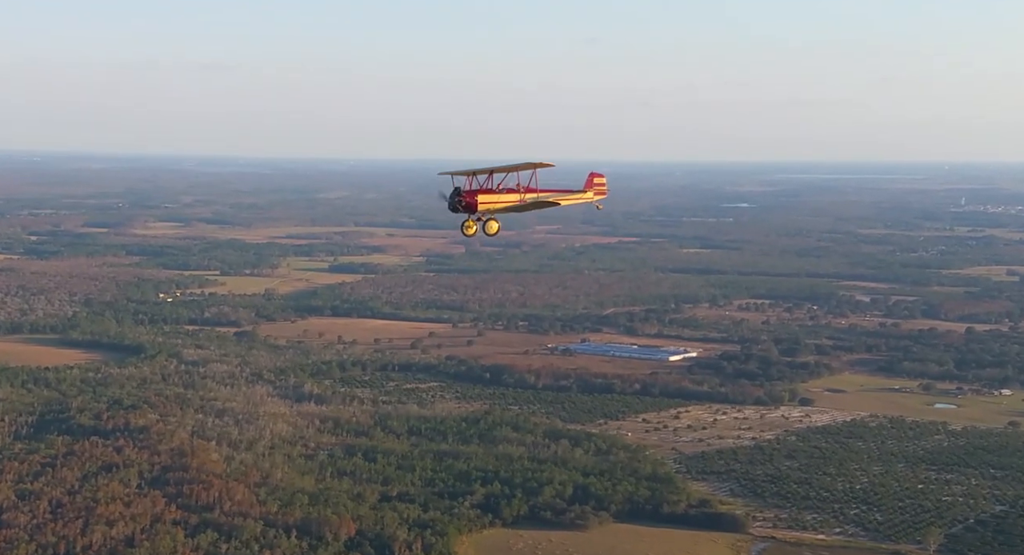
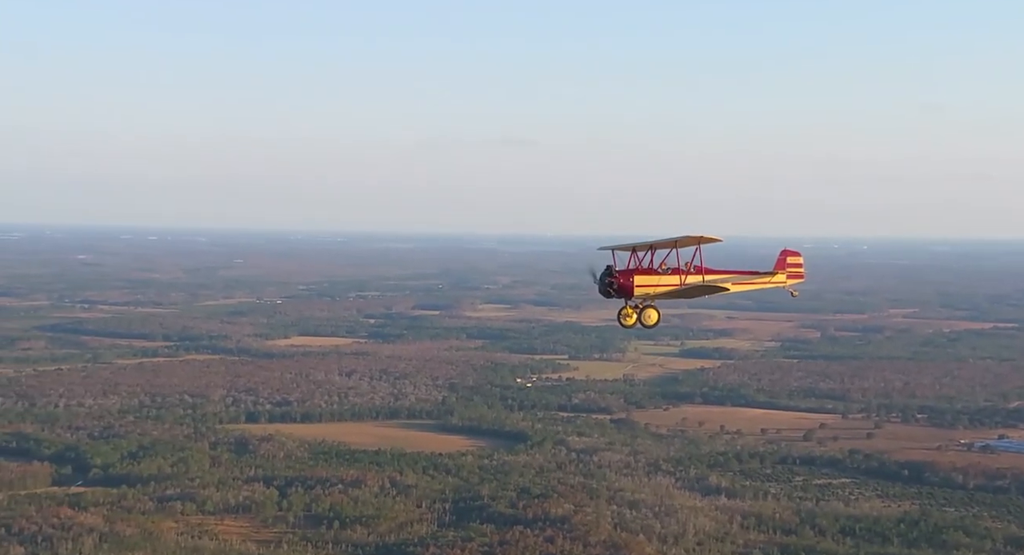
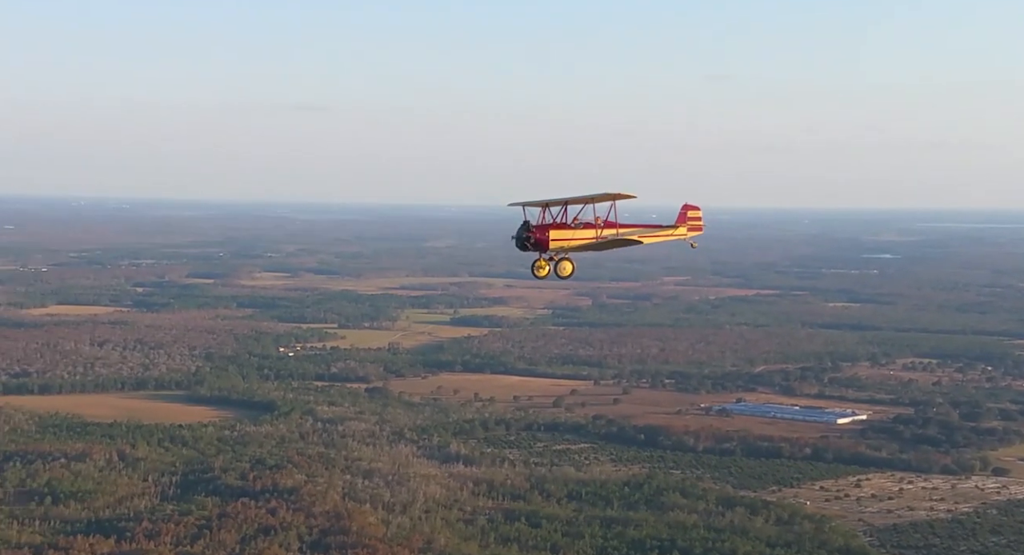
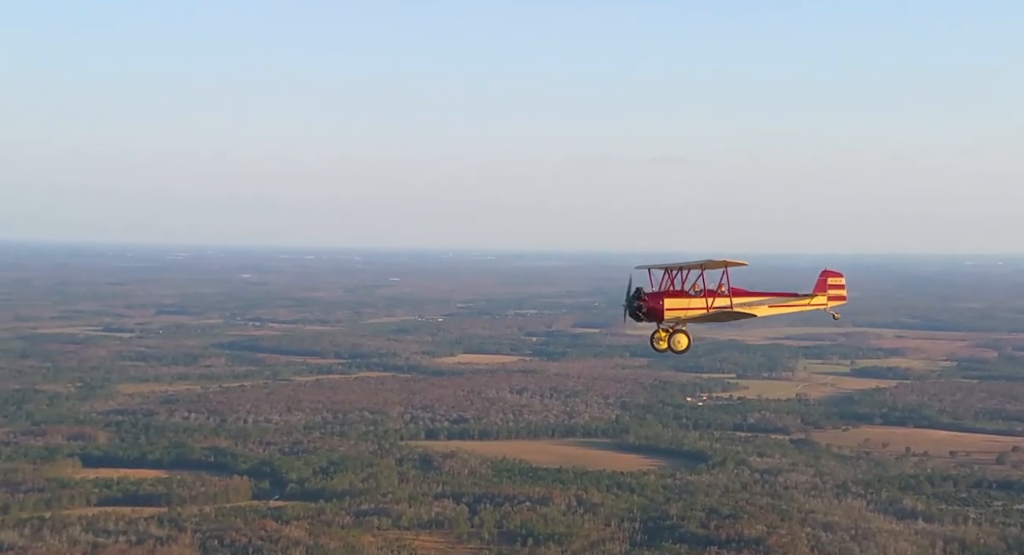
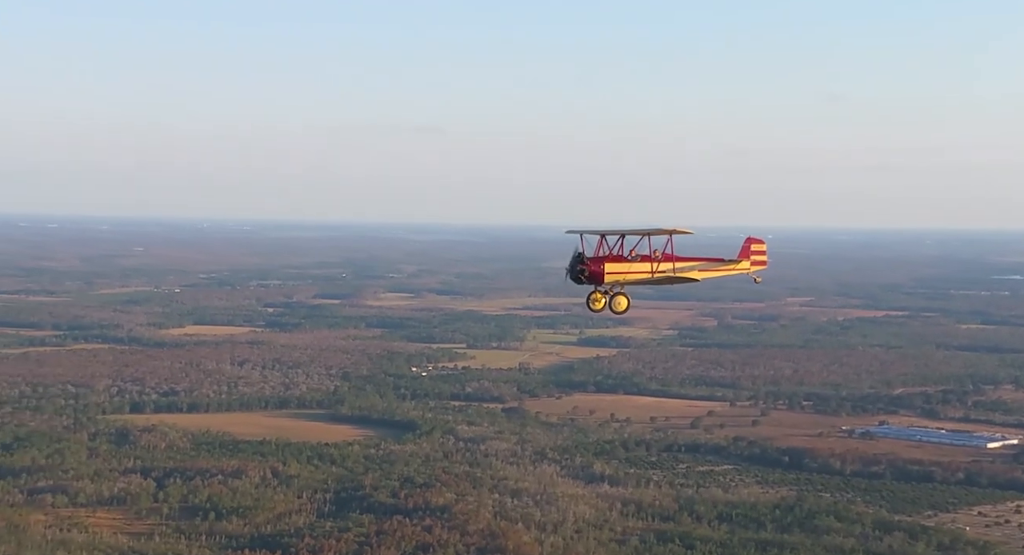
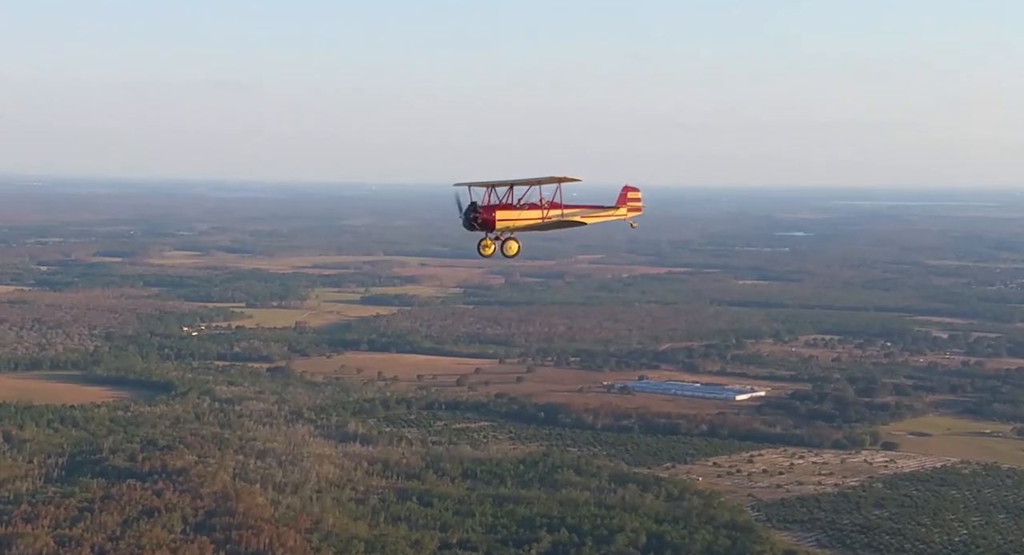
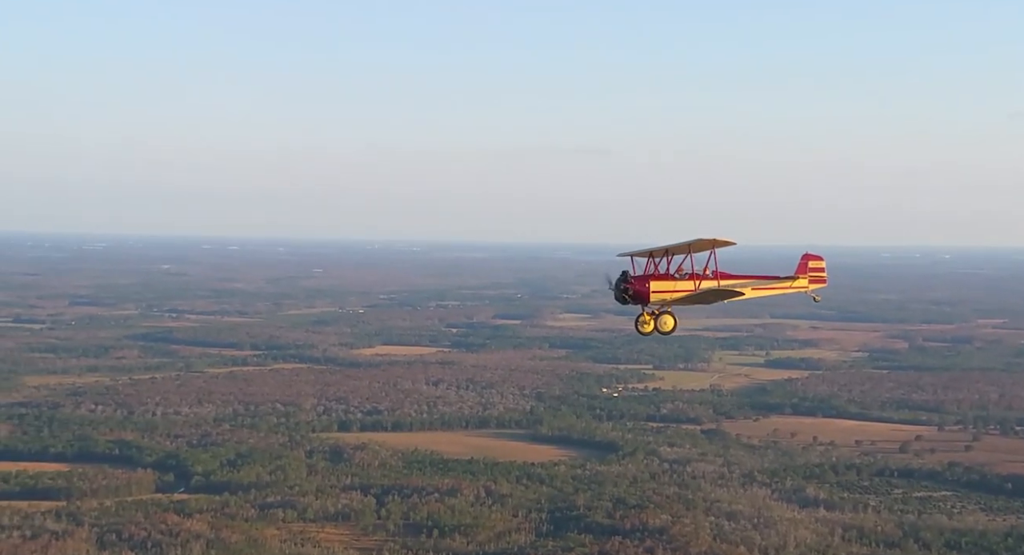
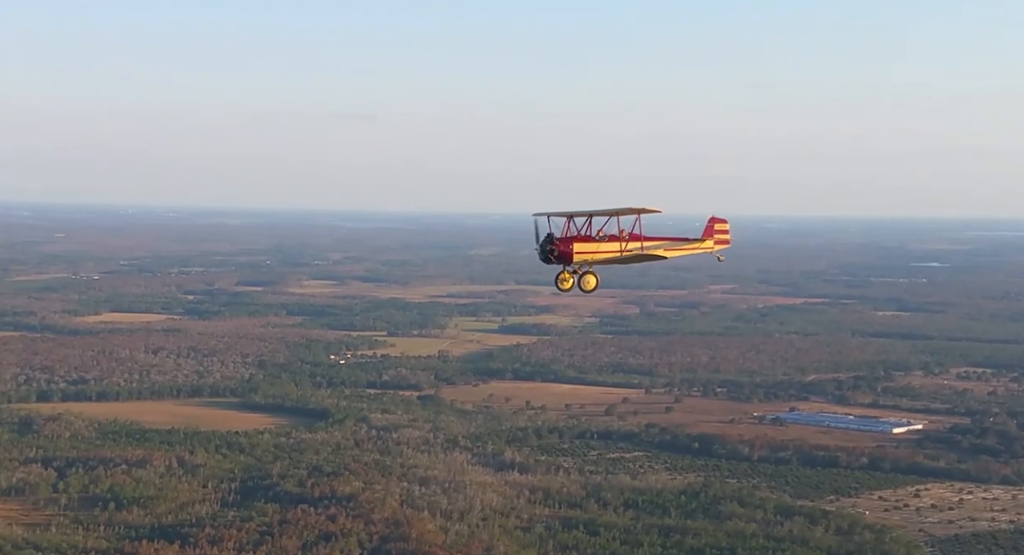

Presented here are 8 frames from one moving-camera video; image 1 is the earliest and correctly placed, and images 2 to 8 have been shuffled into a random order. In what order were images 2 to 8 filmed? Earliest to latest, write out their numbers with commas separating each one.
6, 3, 8, 5, 2, 7, 4
